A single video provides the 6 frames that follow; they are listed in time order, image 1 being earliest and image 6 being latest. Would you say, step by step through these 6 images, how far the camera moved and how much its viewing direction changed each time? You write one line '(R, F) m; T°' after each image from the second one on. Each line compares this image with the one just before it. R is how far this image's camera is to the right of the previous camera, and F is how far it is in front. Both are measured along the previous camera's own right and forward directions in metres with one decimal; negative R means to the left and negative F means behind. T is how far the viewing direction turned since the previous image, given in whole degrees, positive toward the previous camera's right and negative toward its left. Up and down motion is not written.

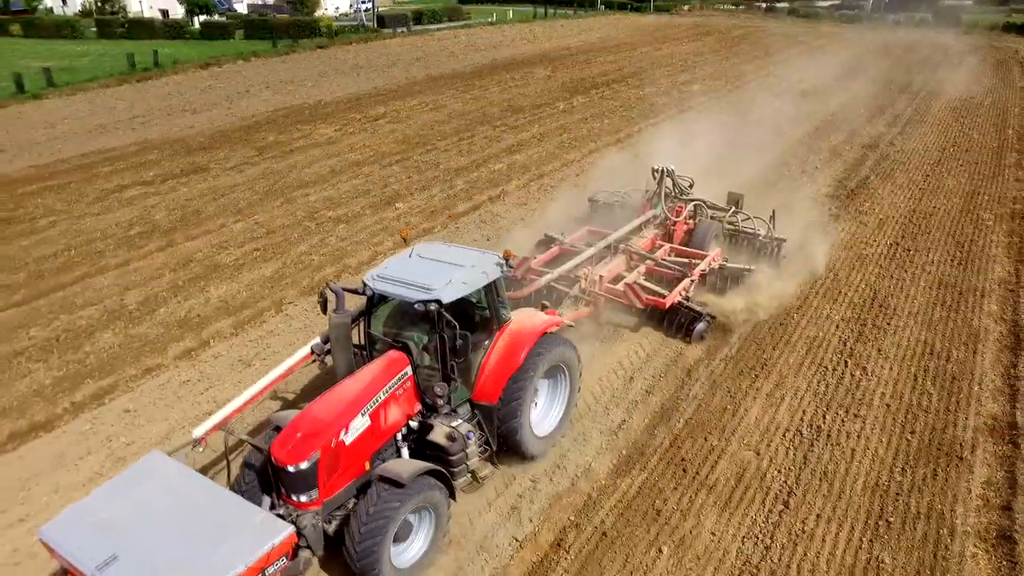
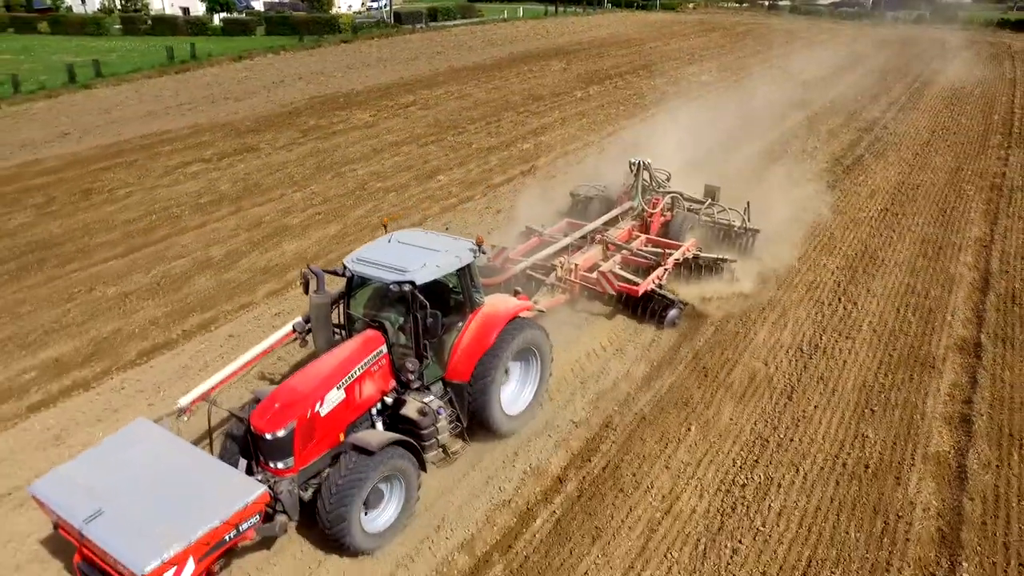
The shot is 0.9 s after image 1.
(-0.5, -1.4) m; 0°
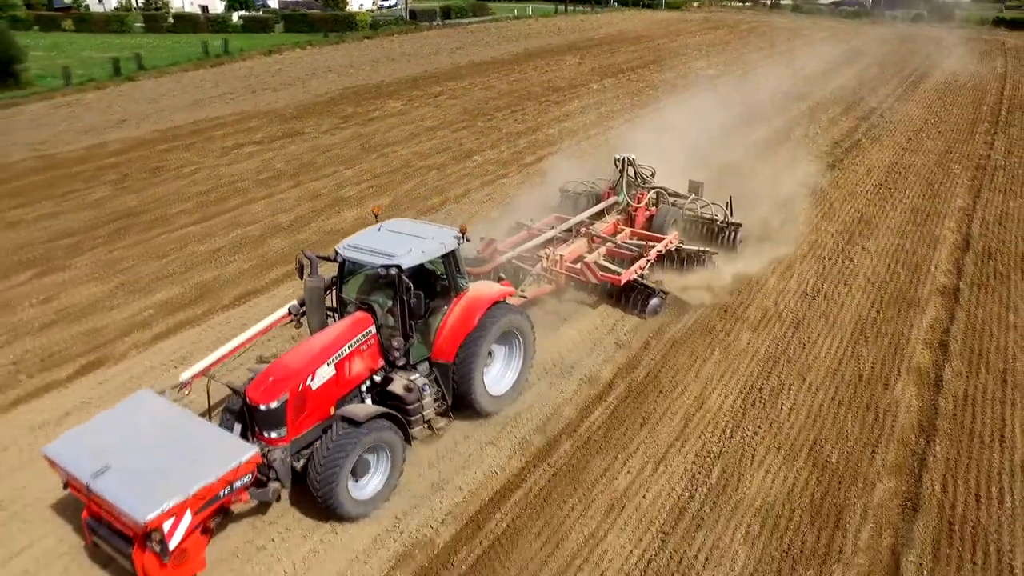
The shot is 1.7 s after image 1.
(-0.5, -1.4) m; 0°
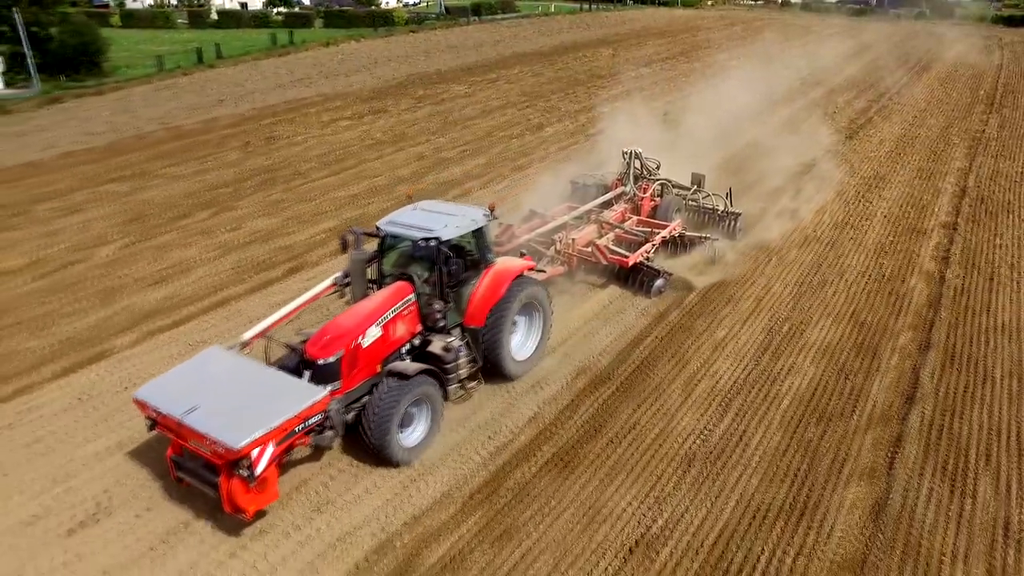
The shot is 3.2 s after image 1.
(-1.4, -2.6) m; 0°
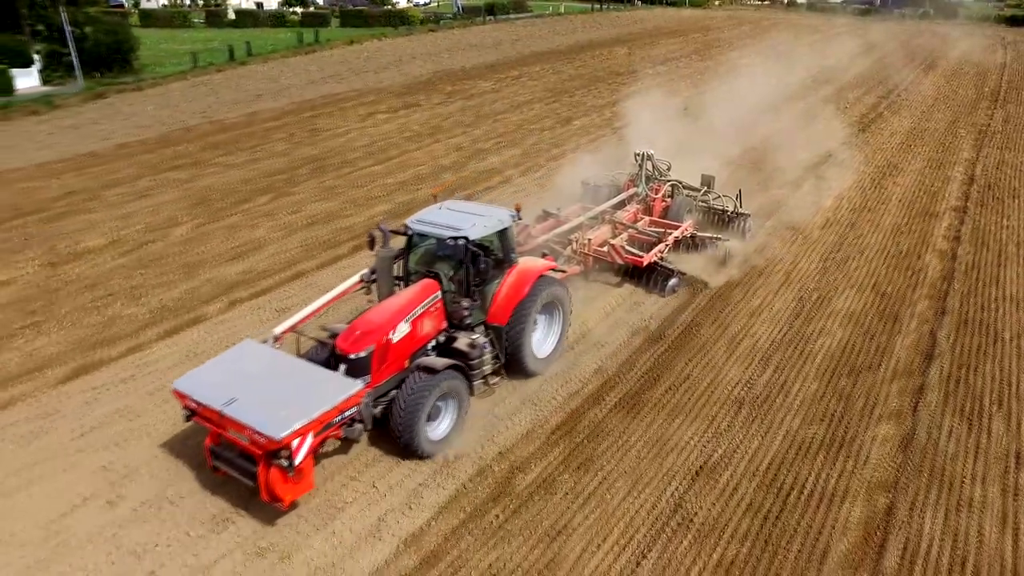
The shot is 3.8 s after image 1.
(-0.7, -1.0) m; 0°
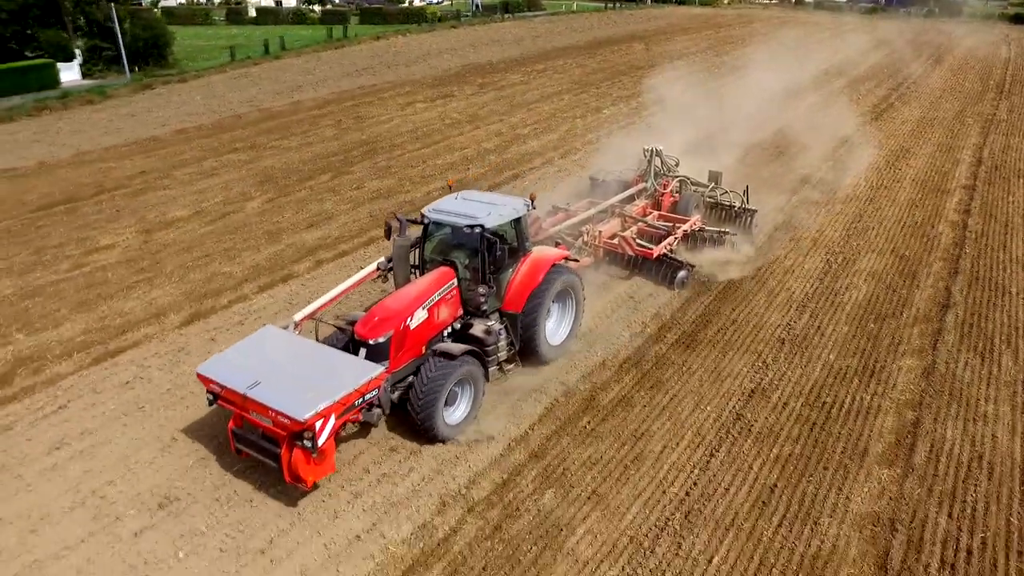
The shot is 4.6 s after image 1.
(-0.8, -1.2) m; 0°
